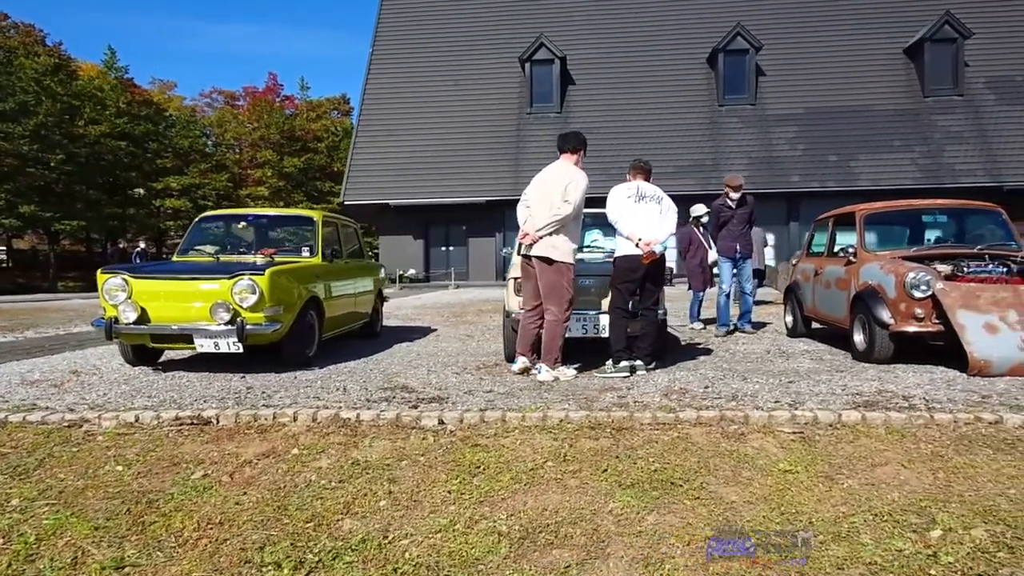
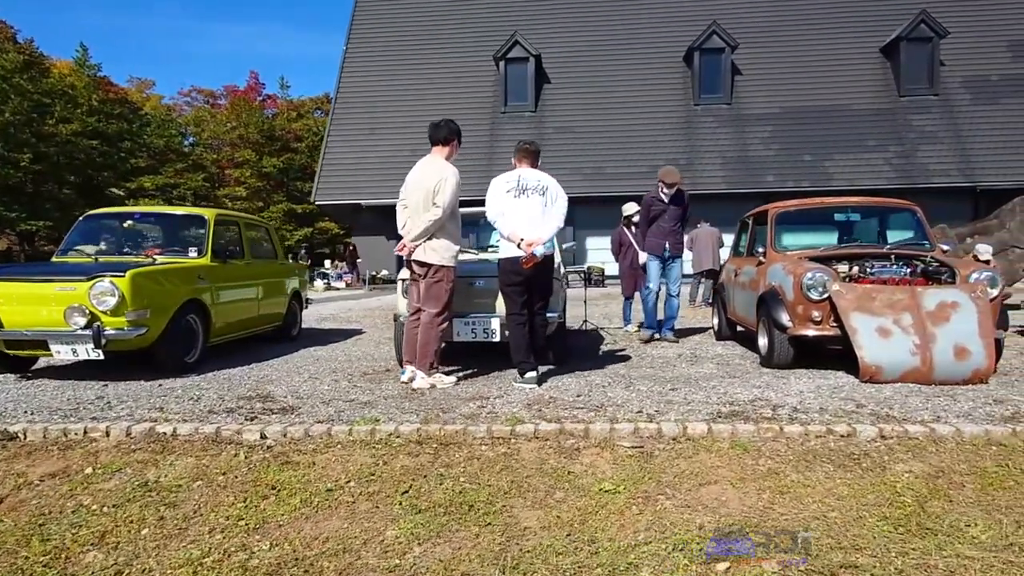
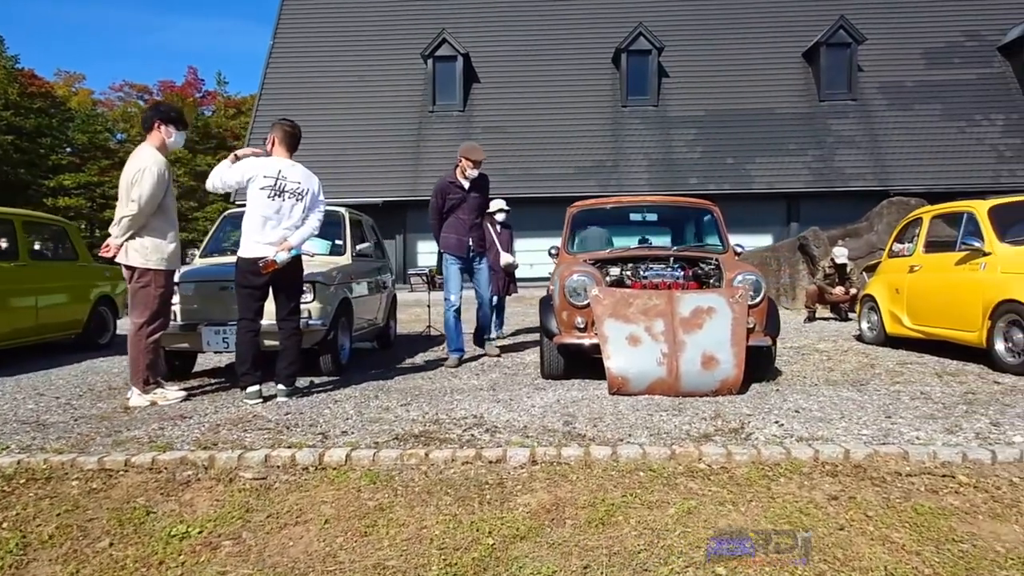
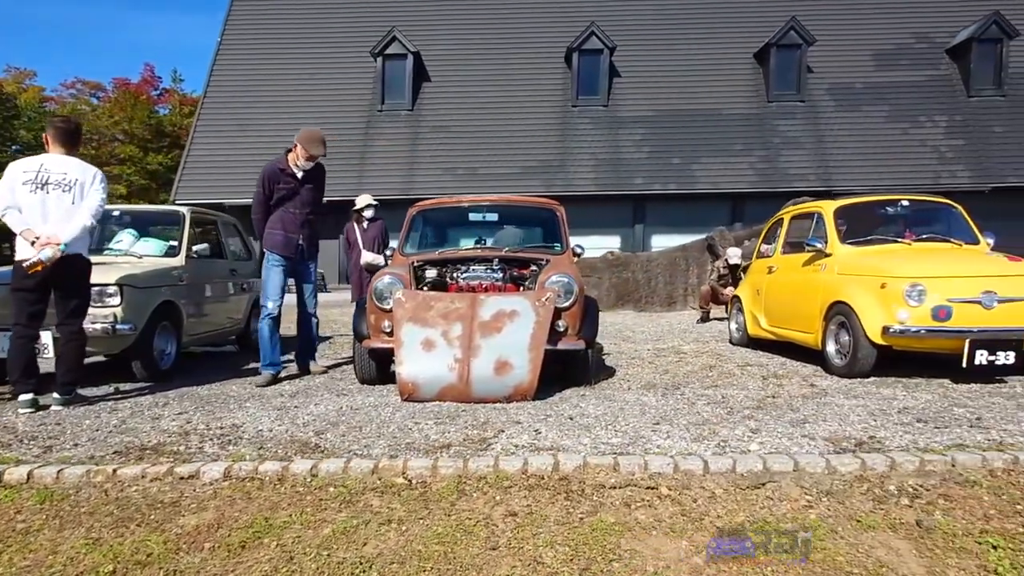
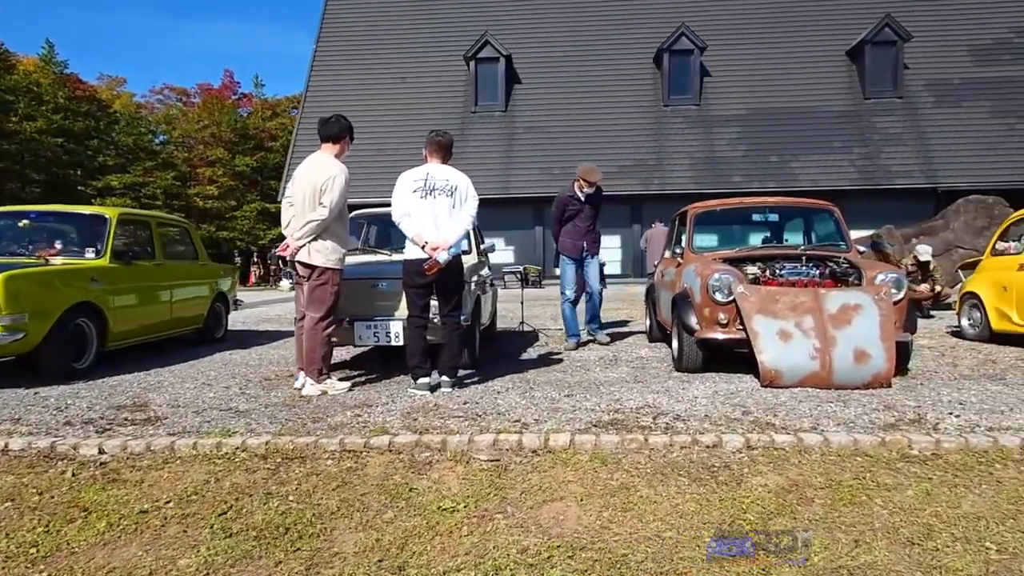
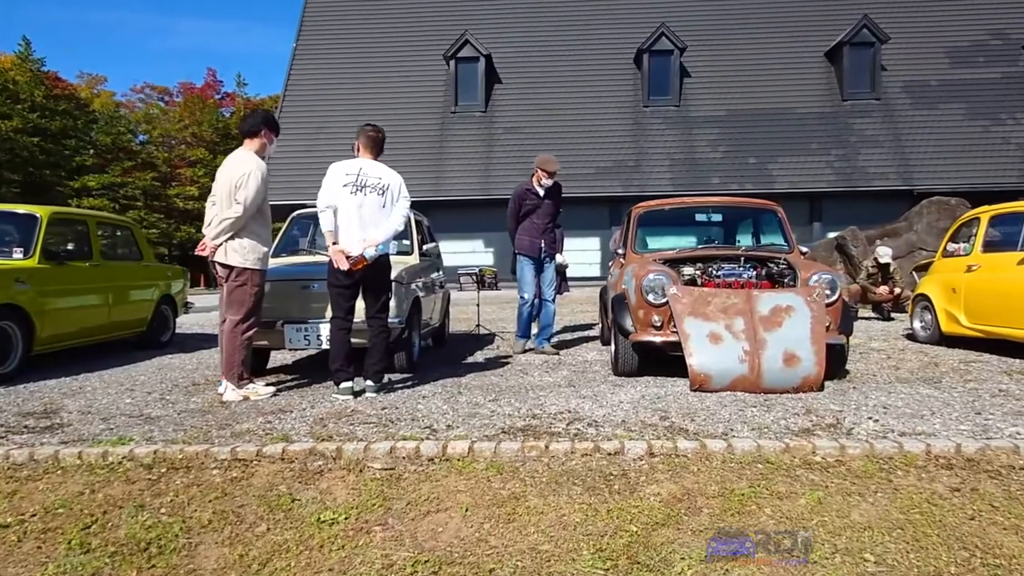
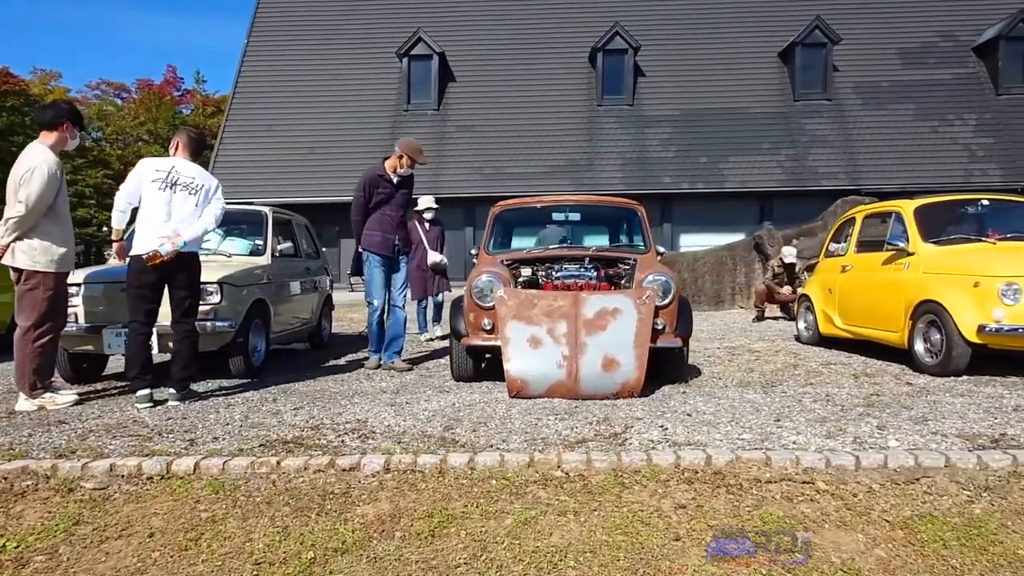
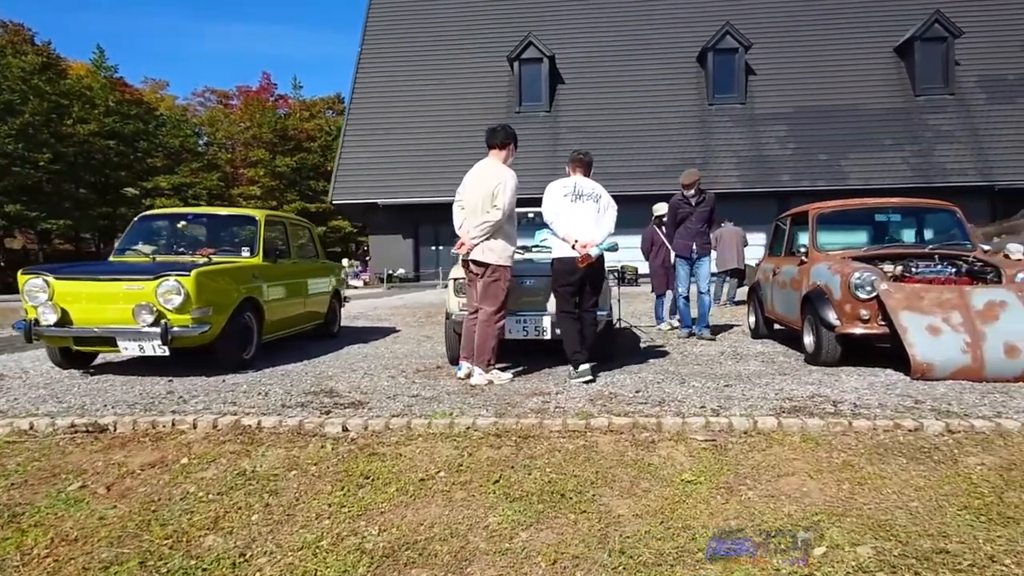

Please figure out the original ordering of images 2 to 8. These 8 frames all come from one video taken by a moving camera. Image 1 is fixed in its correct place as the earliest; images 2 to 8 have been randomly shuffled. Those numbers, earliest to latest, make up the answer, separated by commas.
8, 2, 5, 6, 3, 7, 4
